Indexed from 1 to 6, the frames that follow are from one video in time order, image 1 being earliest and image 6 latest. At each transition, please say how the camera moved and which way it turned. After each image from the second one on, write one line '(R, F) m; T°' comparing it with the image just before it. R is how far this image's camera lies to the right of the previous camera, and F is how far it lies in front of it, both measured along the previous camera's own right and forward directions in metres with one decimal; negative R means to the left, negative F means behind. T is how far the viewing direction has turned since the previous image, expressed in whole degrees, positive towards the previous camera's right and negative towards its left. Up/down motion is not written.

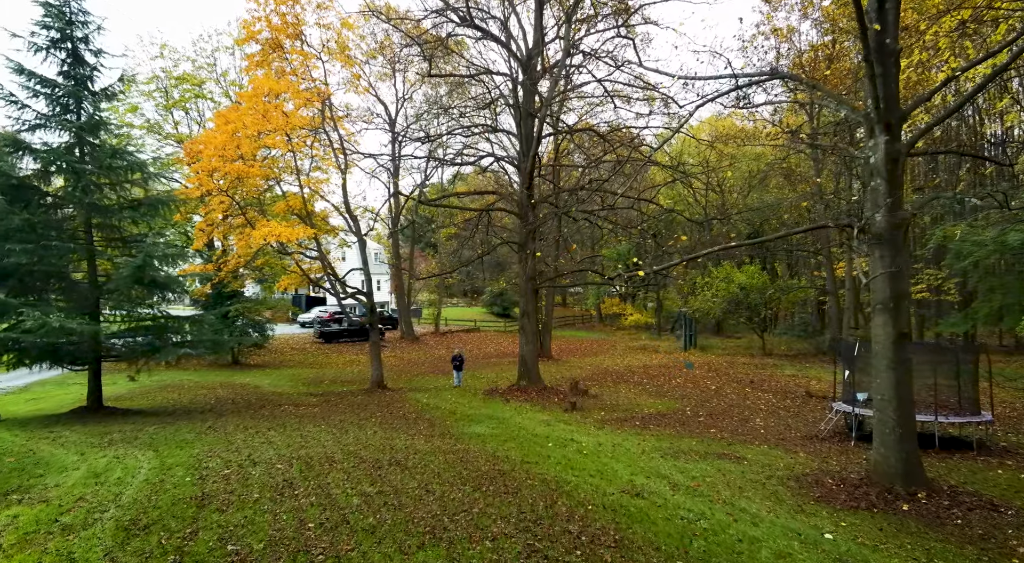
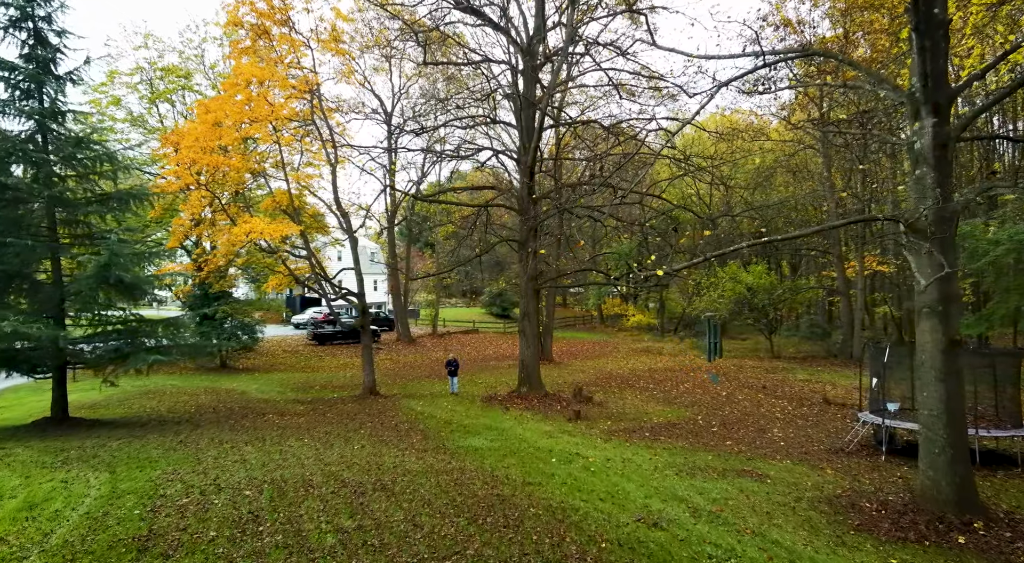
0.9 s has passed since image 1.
(0.0, +0.9) m; 0°
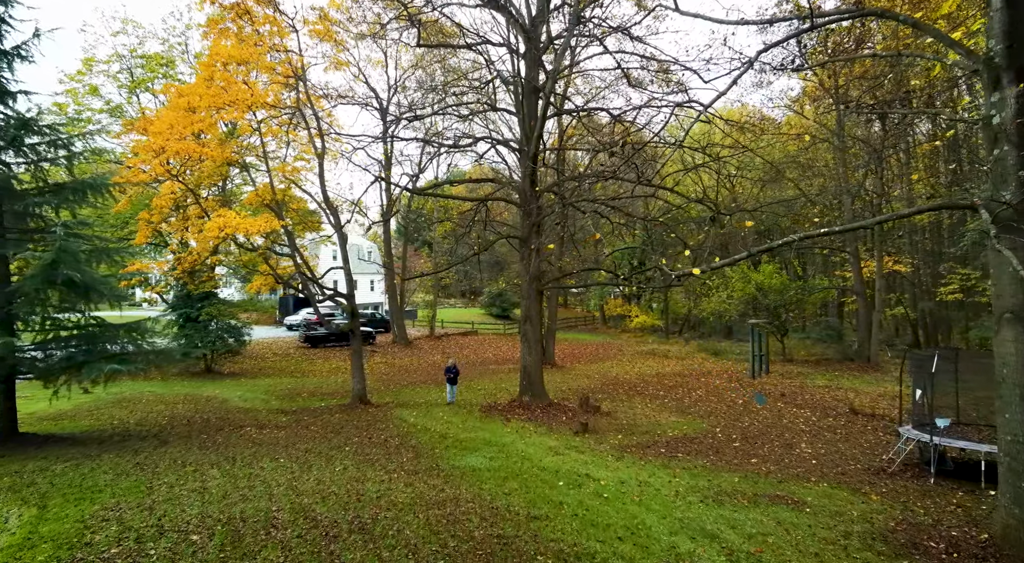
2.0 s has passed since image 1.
(0.0, +1.1) m; 0°
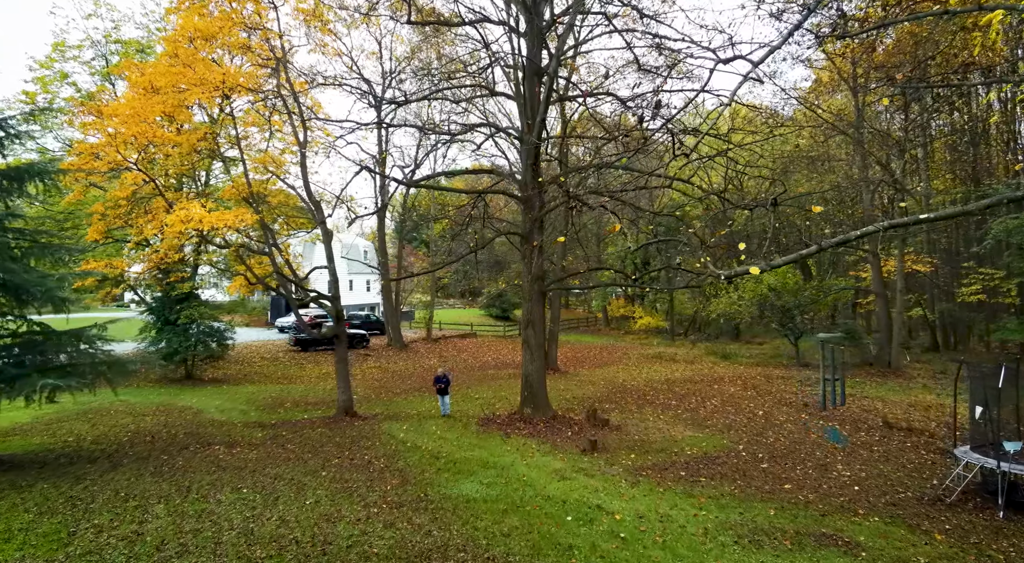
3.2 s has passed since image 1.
(0.0, +1.3) m; 0°
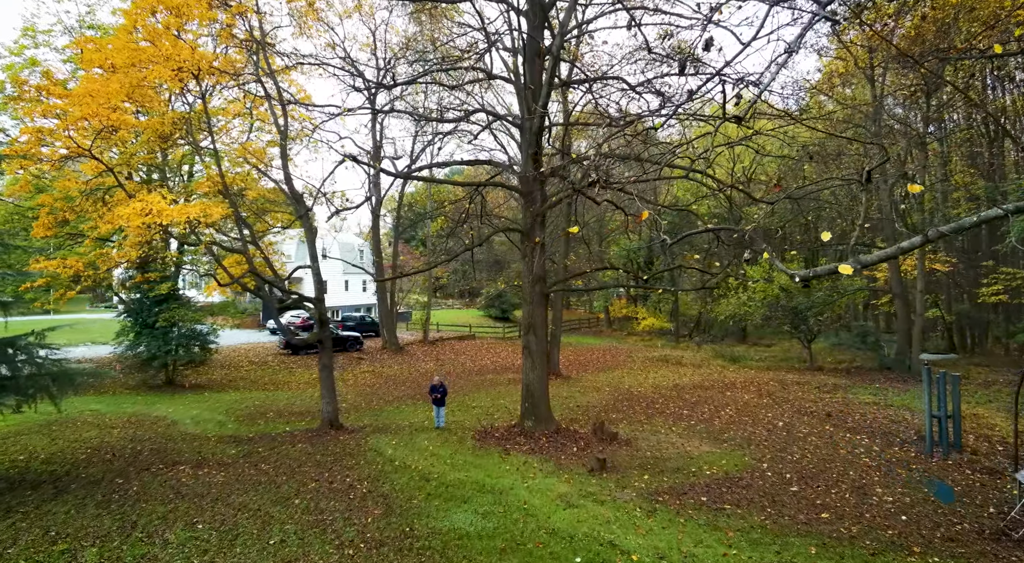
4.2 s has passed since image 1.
(0.0, +1.1) m; 0°
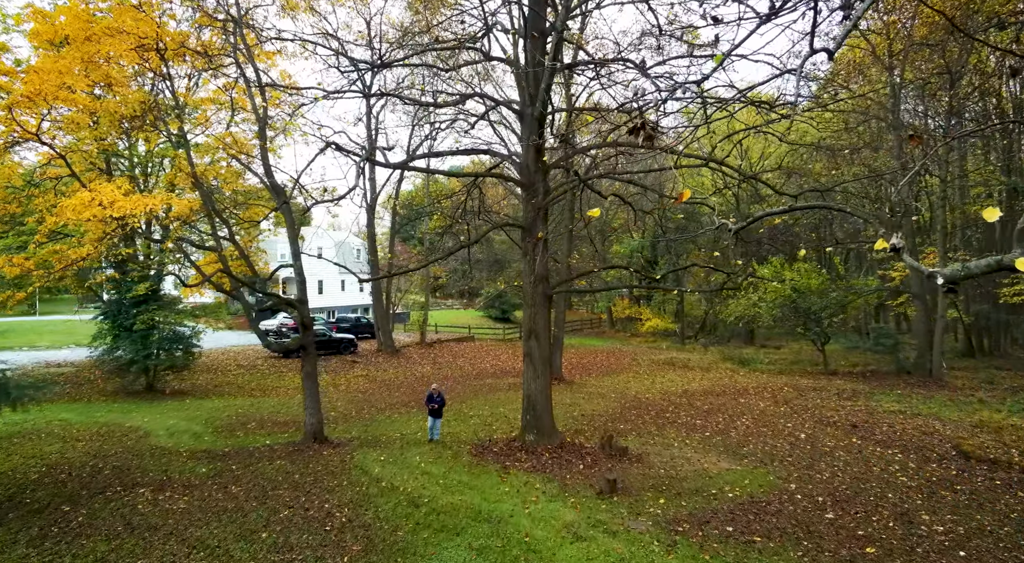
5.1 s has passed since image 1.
(0.0, +1.0) m; 0°
